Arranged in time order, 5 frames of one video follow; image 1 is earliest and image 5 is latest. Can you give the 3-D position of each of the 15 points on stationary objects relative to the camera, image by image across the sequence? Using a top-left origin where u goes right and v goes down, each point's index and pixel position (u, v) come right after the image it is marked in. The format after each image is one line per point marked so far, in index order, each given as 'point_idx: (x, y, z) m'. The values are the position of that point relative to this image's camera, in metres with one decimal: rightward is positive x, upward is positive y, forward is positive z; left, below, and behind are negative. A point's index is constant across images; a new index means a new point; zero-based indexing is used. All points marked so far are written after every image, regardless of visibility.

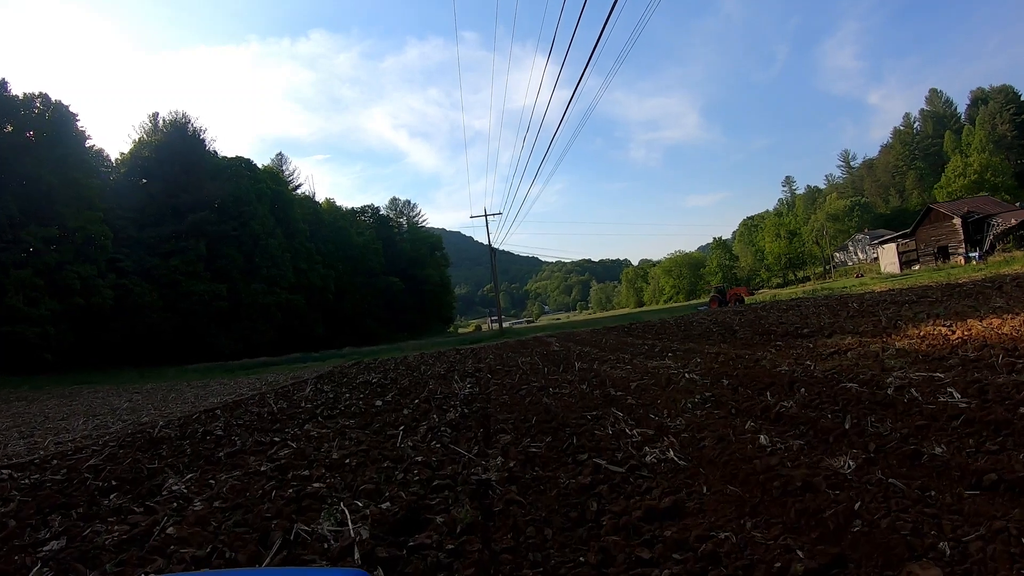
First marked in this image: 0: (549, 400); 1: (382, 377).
0: (+0.4, -1.3, +6.6) m
1: (-3.1, -2.2, +13.8) m
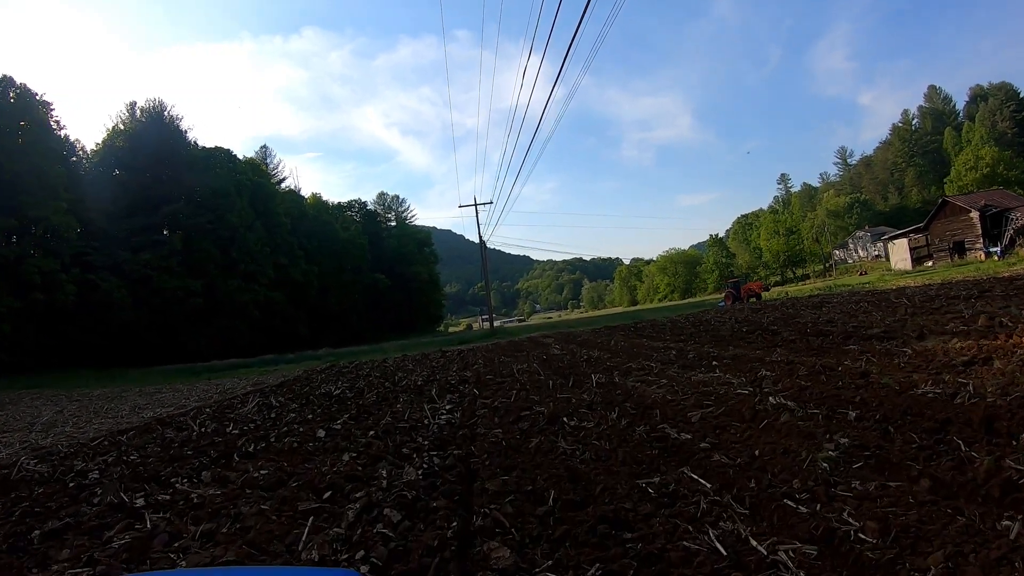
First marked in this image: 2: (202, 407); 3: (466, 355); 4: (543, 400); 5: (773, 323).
0: (+0.4, -1.1, +4.1) m
1: (-3.2, -2.0, +11.3) m
2: (-6.4, -2.5, +11.7) m
3: (-1.1, -1.7, +14.2) m
4: (+0.4, -1.2, +6.2) m
5: (+6.3, -0.9, +13.8) m
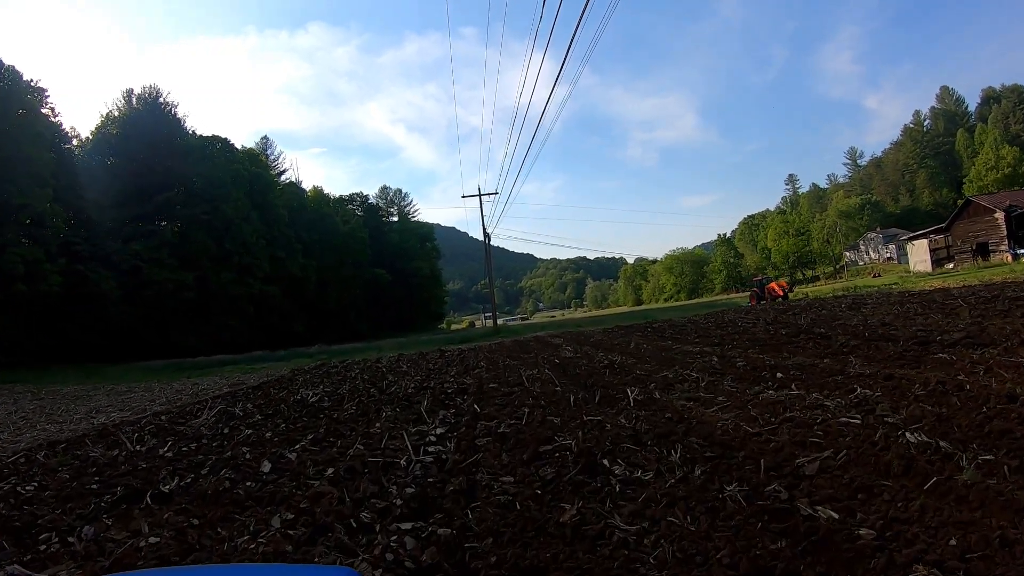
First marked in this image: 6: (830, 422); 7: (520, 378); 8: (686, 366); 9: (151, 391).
0: (+0.5, -1.0, +2.5) m
1: (-3.1, -1.8, +9.7) m
2: (-6.3, -2.2, +10.1) m
3: (-1.0, -1.5, +12.6) m
4: (+0.5, -1.1, +4.6) m
5: (+6.5, -0.8, +12.1) m
6: (+2.3, -1.0, +4.2) m
7: (+0.1, -1.2, +7.8) m
8: (+2.4, -1.1, +7.7) m
9: (-10.1, -2.9, +15.9) m
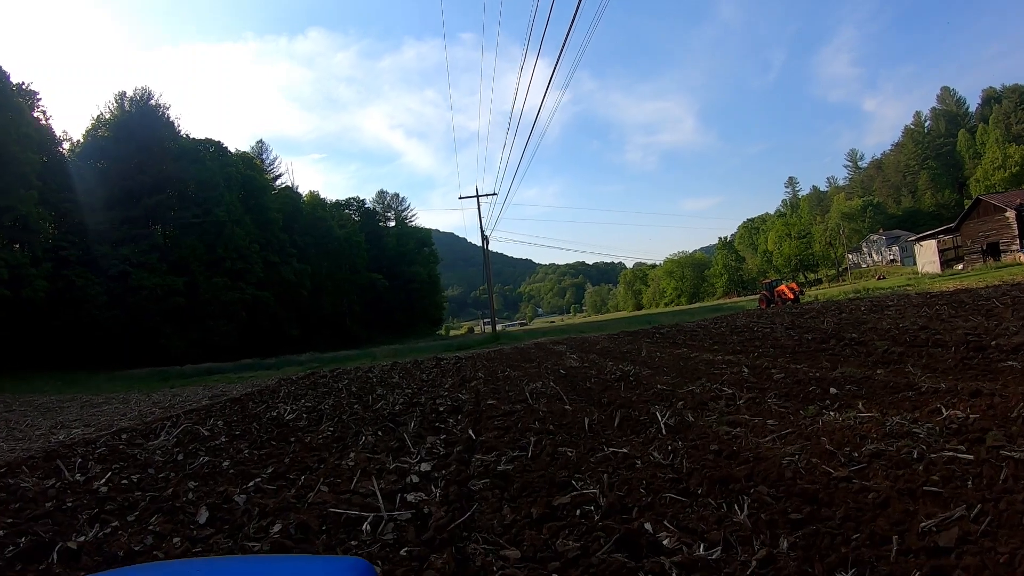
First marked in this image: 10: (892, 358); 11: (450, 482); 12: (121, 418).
0: (+0.6, -1.0, +1.5) m
1: (-3.1, -1.8, +8.7) m
2: (-6.2, -2.3, +9.1) m
3: (-1.0, -1.6, +11.6) m
4: (+0.5, -1.1, +3.6) m
5: (+6.5, -0.8, +11.2) m
6: (+2.3, -0.9, +3.2) m
7: (+0.1, -1.3, +6.8) m
8: (+2.4, -1.1, +6.7) m
9: (-10.1, -3.0, +14.8) m
10: (+4.7, -0.9, +7.1) m
11: (-0.4, -1.2, +3.5) m
12: (-8.1, -2.7, +11.8) m
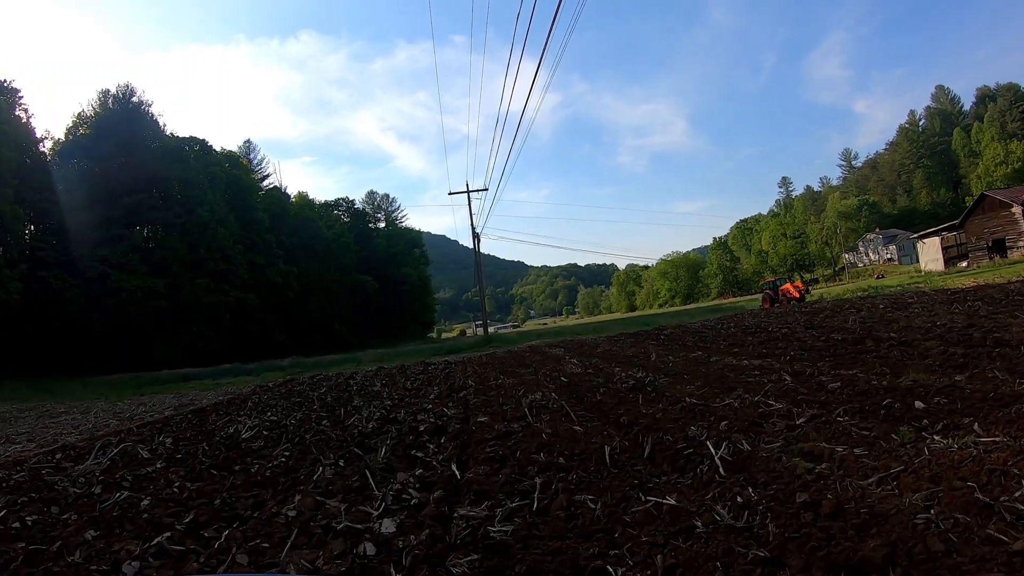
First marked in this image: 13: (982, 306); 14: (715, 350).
0: (+0.6, -0.9, +0.3) m
1: (-3.1, -1.8, +7.5) m
2: (-6.3, -2.3, +7.9) m
3: (-1.1, -1.5, +10.4) m
4: (+0.5, -1.0, +2.5) m
5: (+6.4, -0.7, +10.1) m
6: (+2.3, -0.8, +2.0) m
7: (+0.1, -1.2, +5.7) m
8: (+2.3, -1.0, +5.6) m
9: (-10.2, -3.0, +13.6) m
10: (+4.7, -0.8, +6.0) m
11: (-0.4, -1.1, +2.3) m
12: (-8.2, -2.7, +10.5) m
13: (+9.5, -0.4, +11.6) m
14: (+3.4, -1.0, +9.6) m
